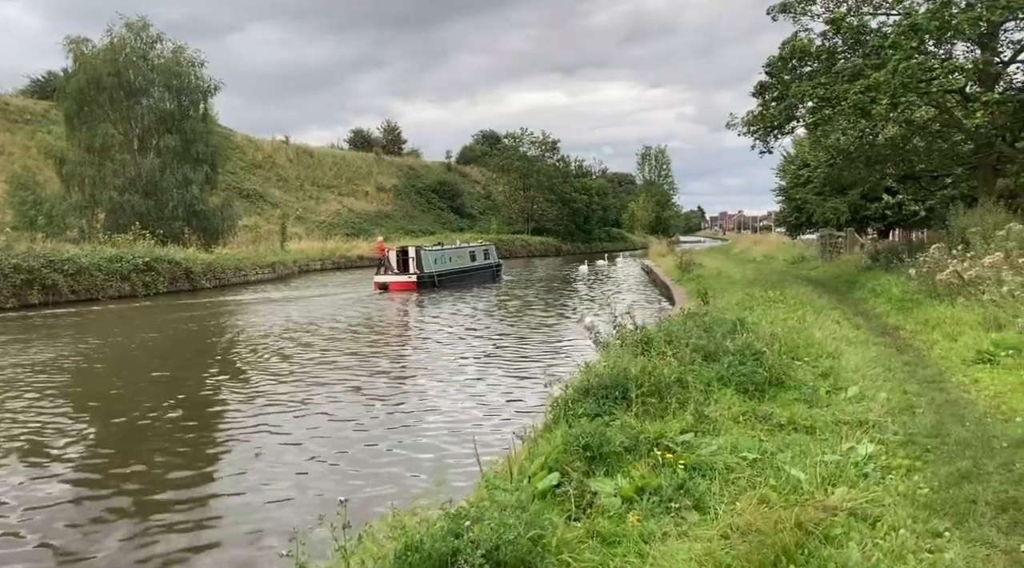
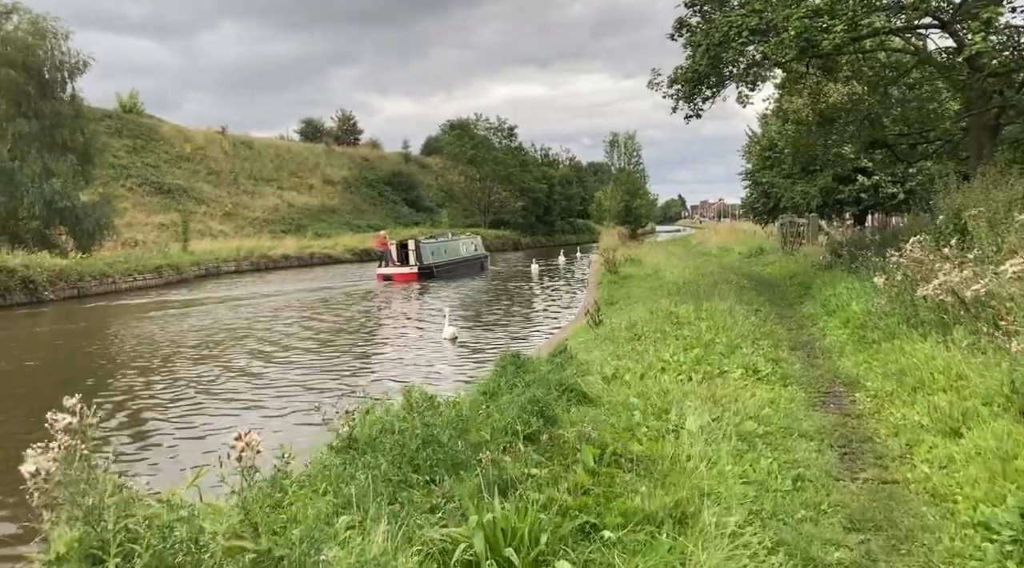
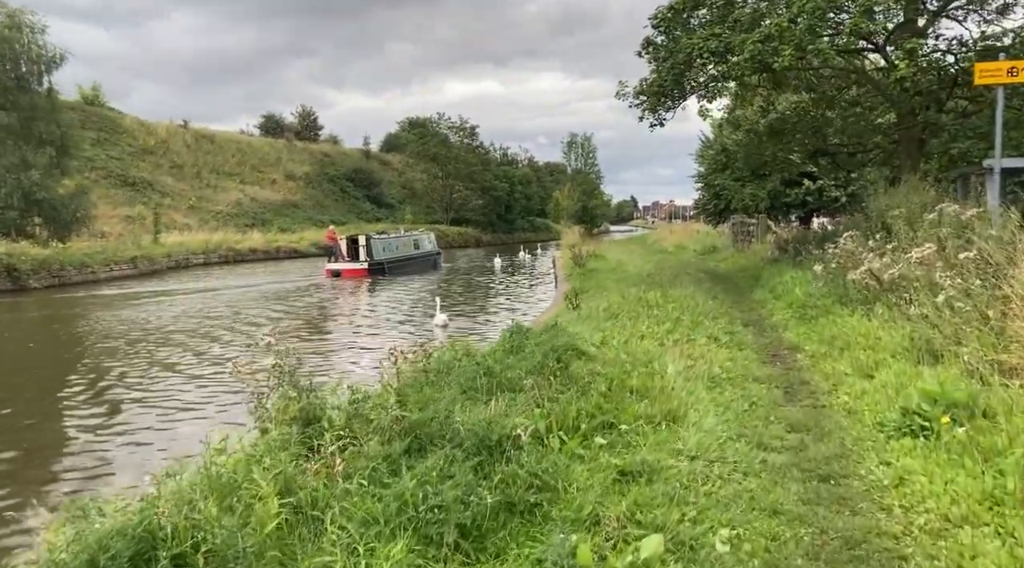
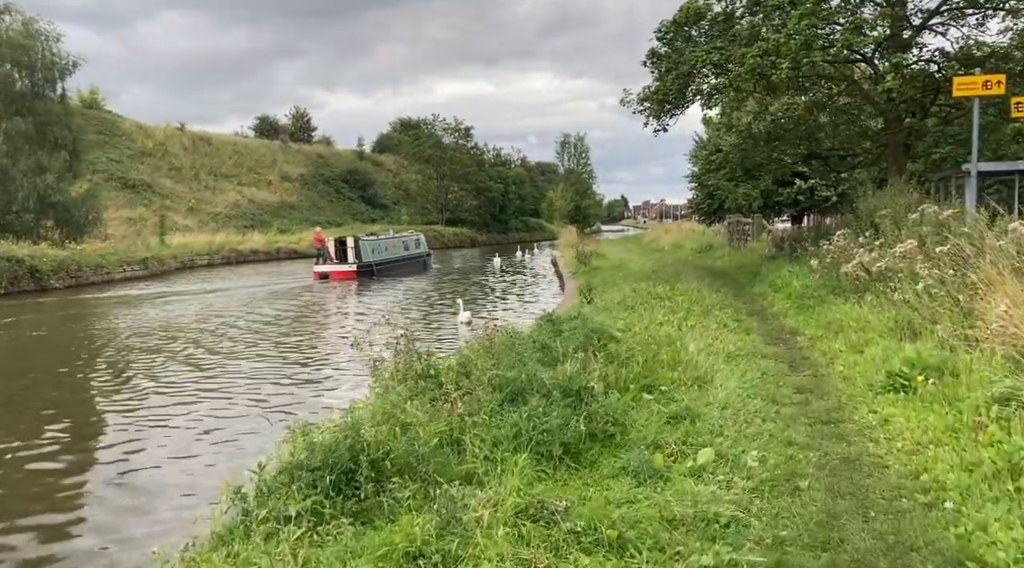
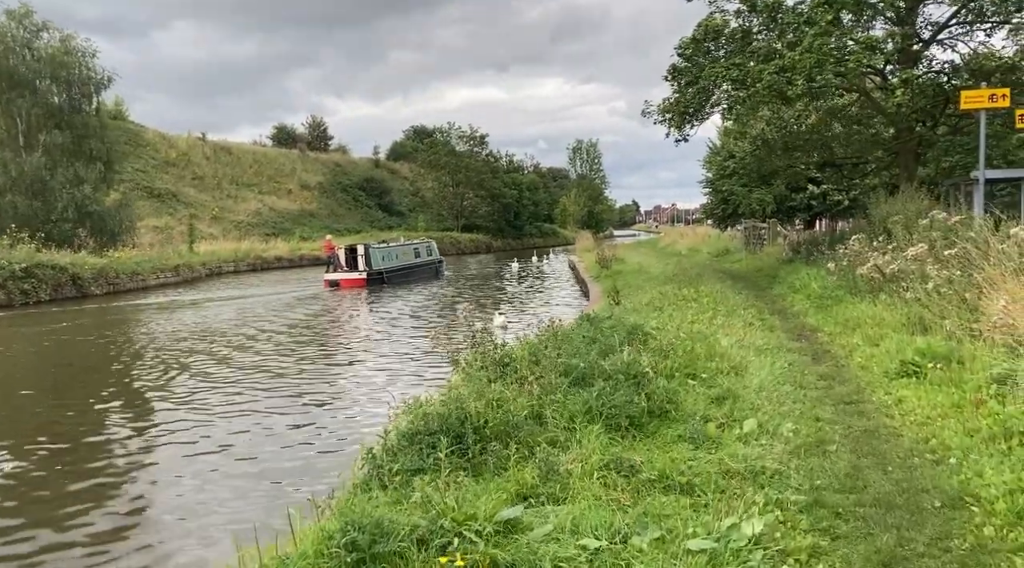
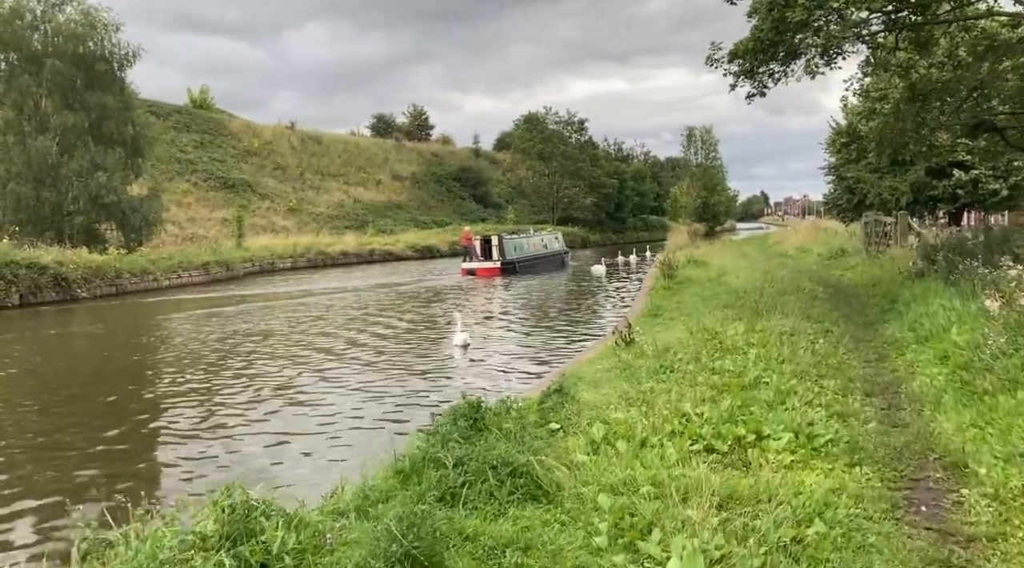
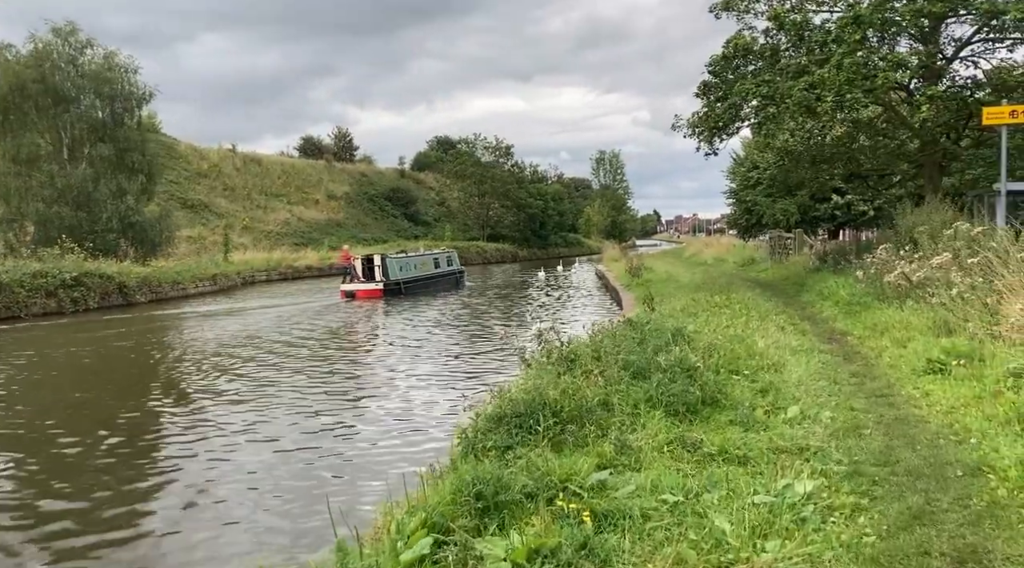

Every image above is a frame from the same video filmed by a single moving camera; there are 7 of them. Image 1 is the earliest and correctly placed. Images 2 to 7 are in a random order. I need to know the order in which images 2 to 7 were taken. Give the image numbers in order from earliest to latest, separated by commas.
7, 5, 4, 3, 2, 6
